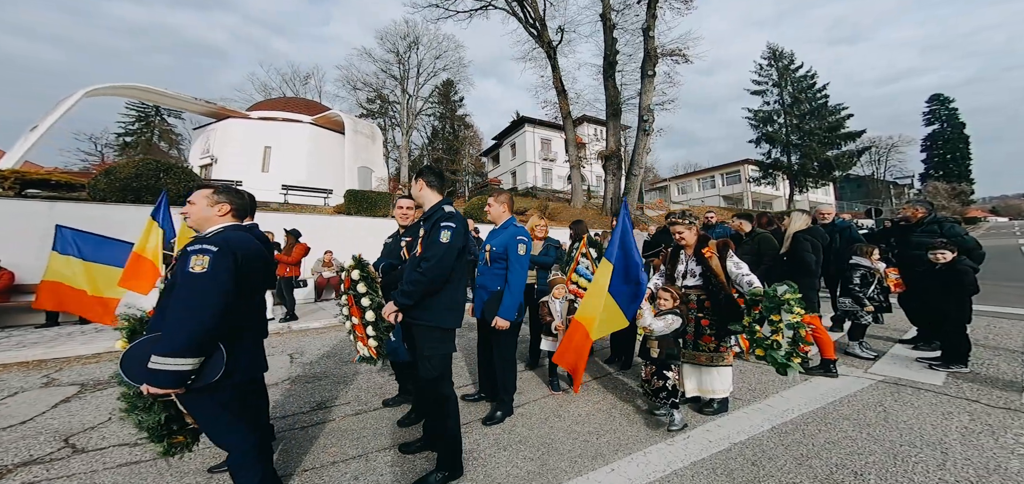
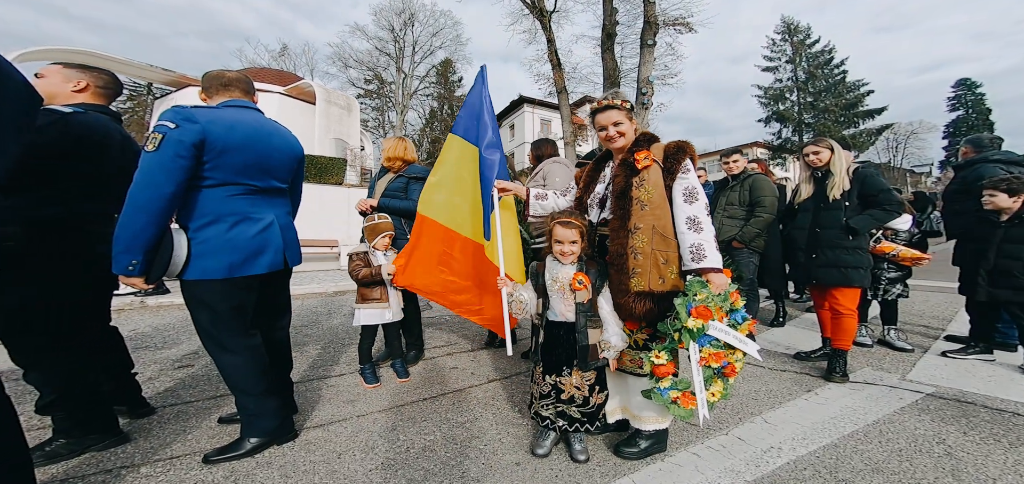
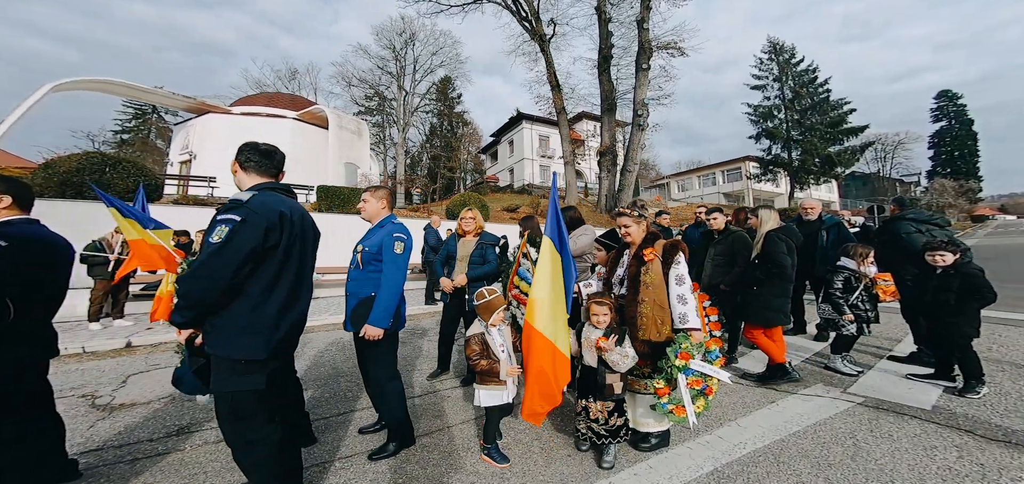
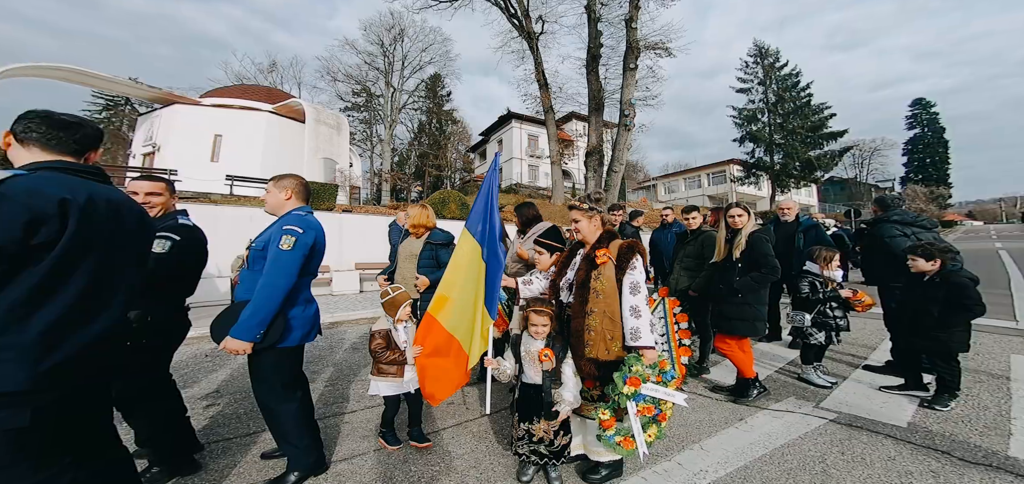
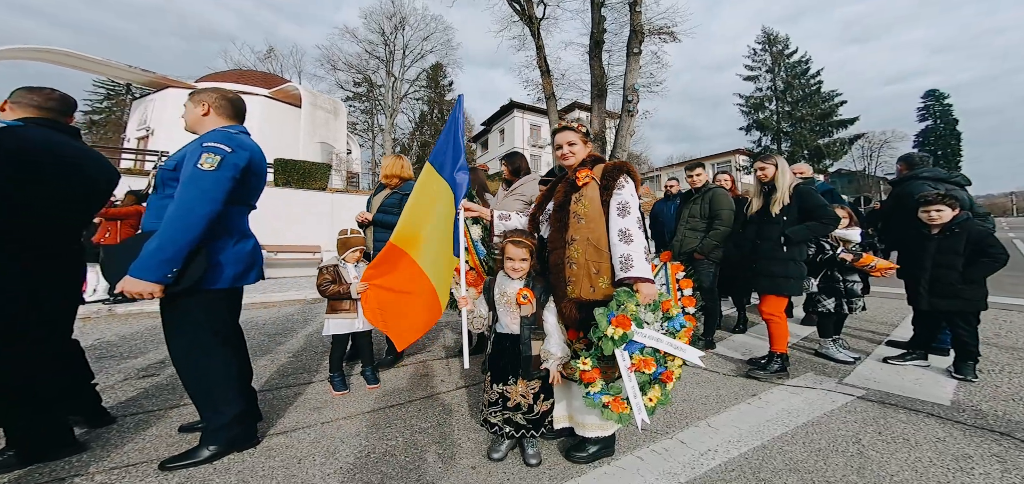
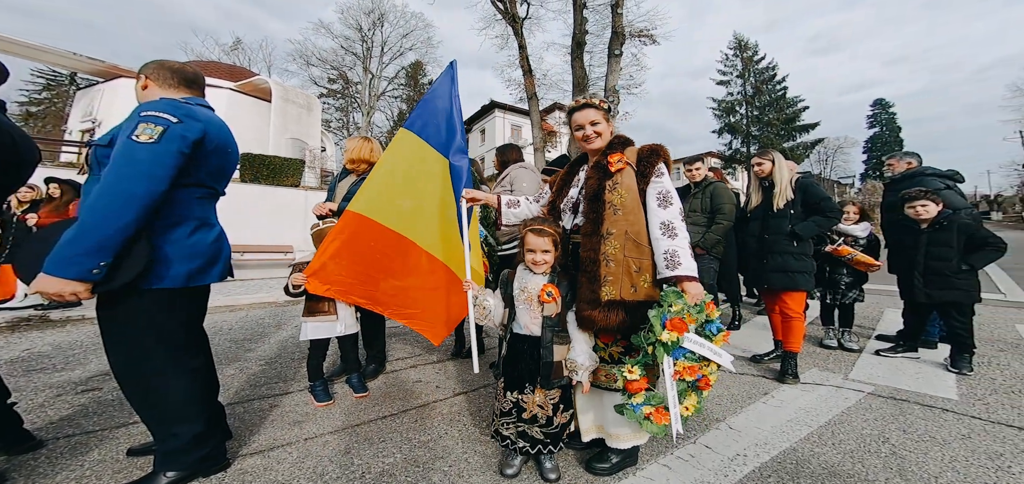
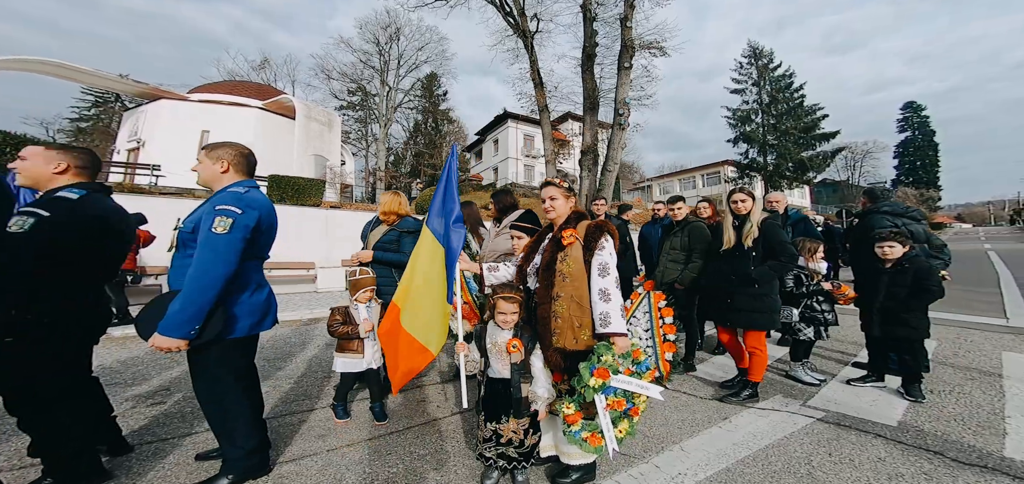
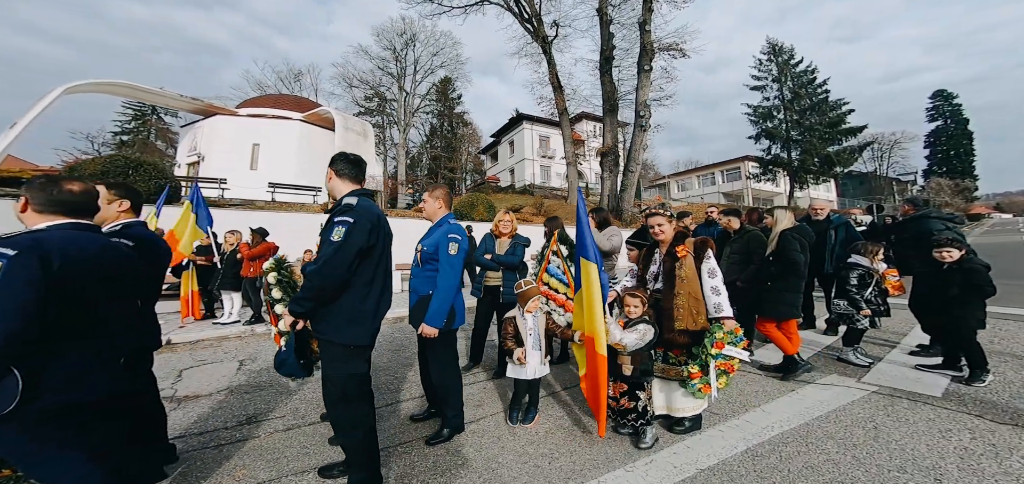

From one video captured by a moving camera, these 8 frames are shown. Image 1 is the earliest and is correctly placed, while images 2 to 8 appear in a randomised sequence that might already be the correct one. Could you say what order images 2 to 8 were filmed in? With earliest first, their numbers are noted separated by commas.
8, 3, 4, 7, 5, 2, 6
